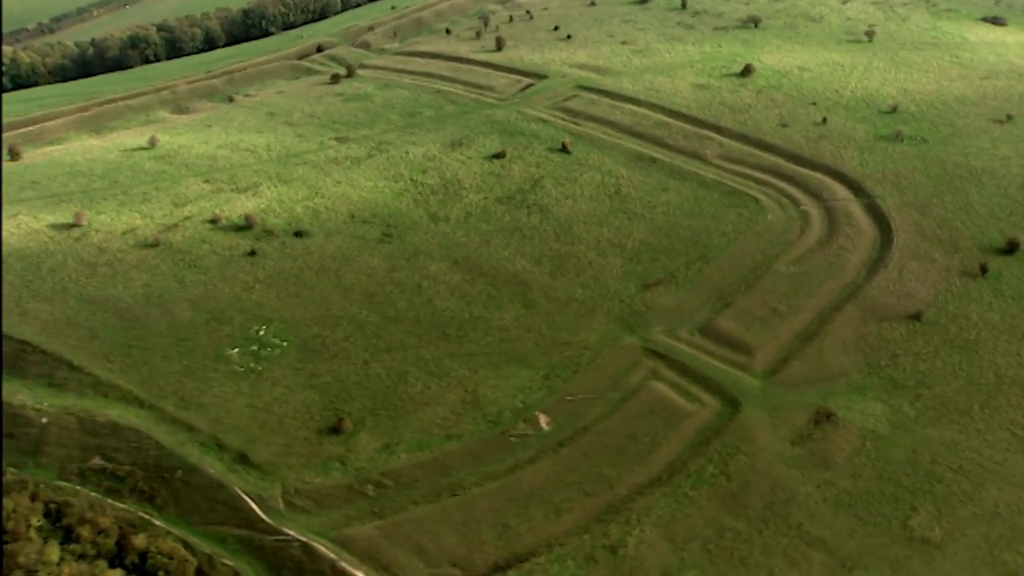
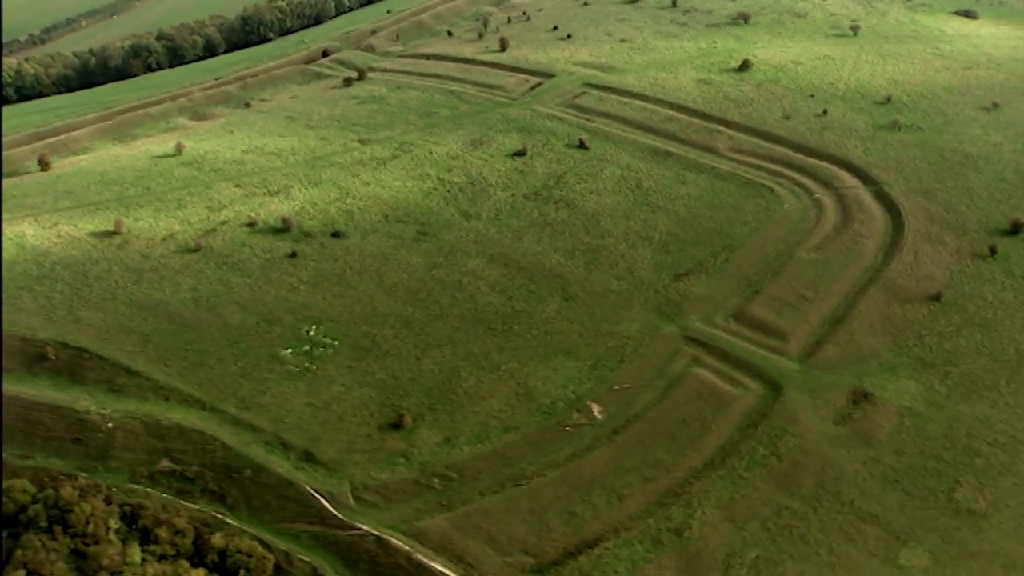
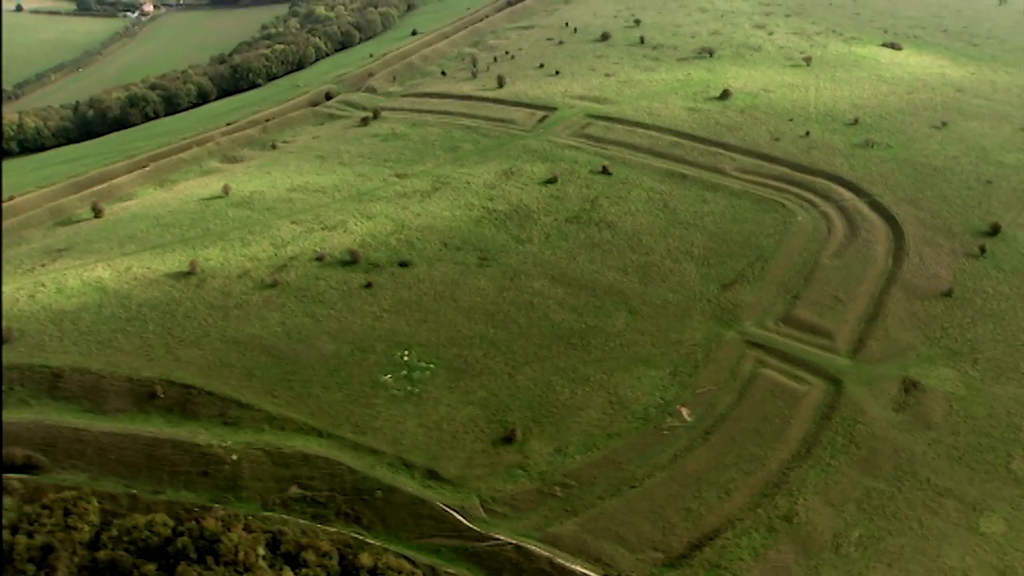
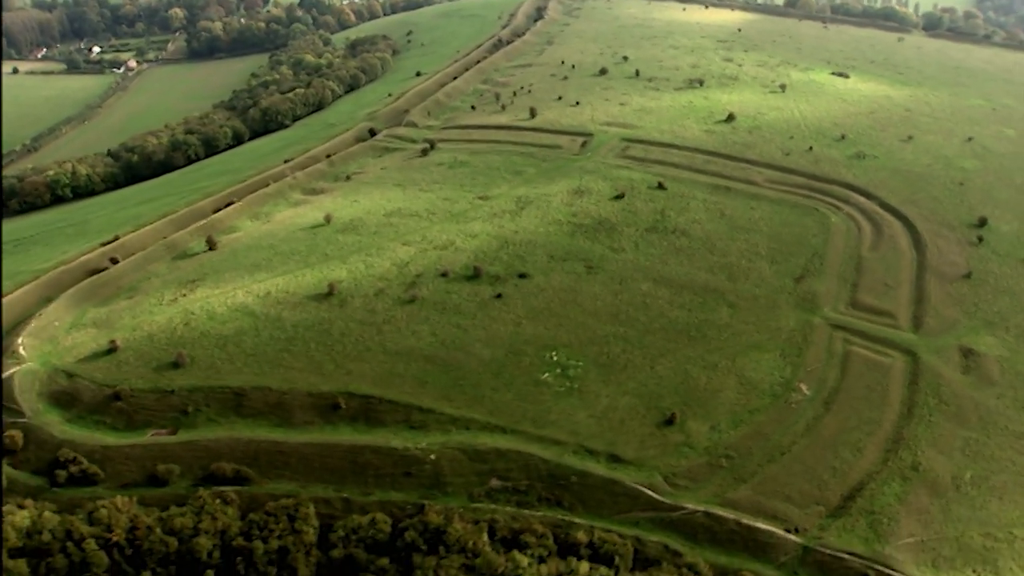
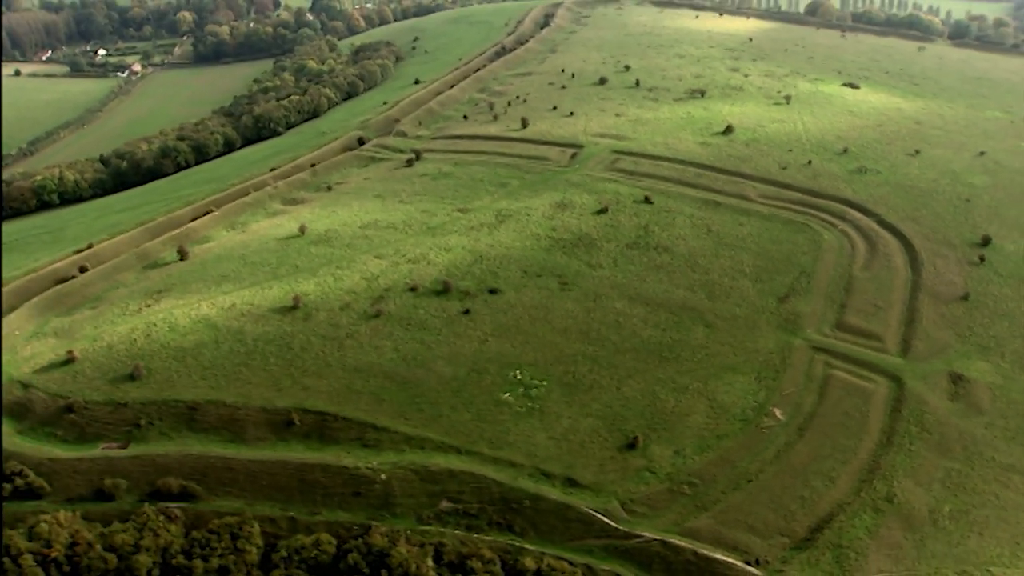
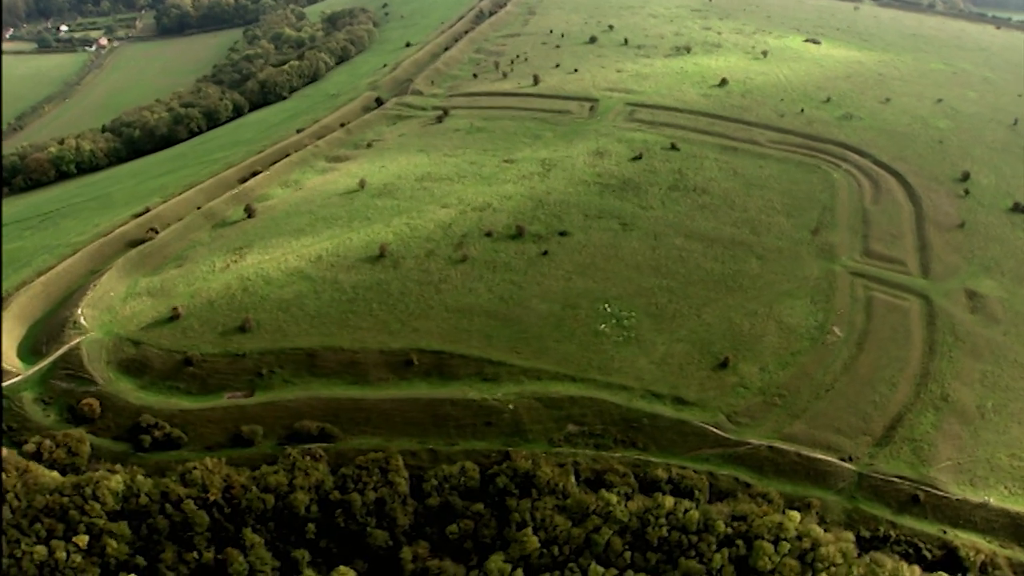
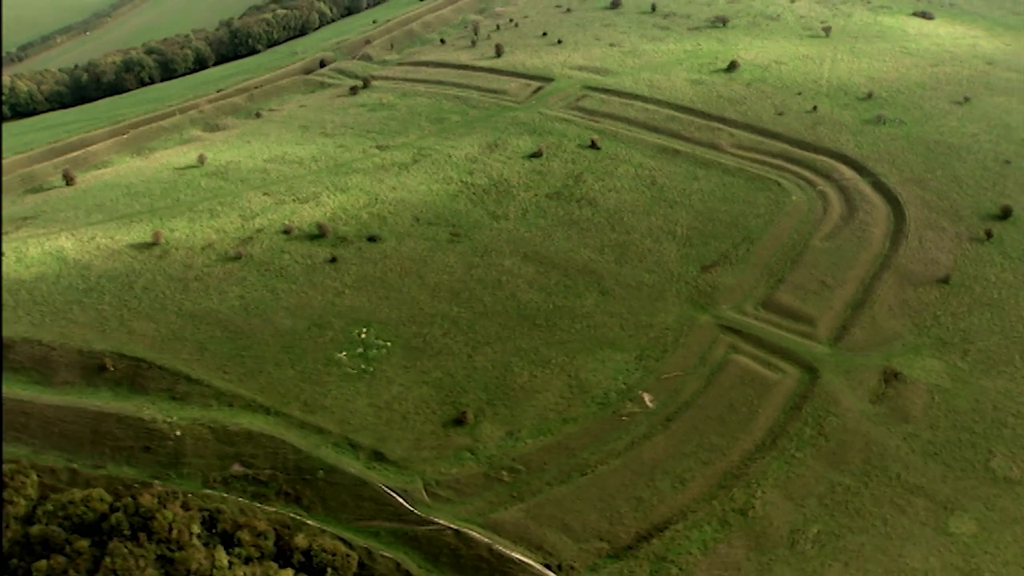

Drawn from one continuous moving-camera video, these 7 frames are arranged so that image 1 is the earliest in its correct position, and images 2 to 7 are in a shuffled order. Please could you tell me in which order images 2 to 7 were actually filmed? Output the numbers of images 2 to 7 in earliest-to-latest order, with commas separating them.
2, 7, 3, 5, 4, 6
